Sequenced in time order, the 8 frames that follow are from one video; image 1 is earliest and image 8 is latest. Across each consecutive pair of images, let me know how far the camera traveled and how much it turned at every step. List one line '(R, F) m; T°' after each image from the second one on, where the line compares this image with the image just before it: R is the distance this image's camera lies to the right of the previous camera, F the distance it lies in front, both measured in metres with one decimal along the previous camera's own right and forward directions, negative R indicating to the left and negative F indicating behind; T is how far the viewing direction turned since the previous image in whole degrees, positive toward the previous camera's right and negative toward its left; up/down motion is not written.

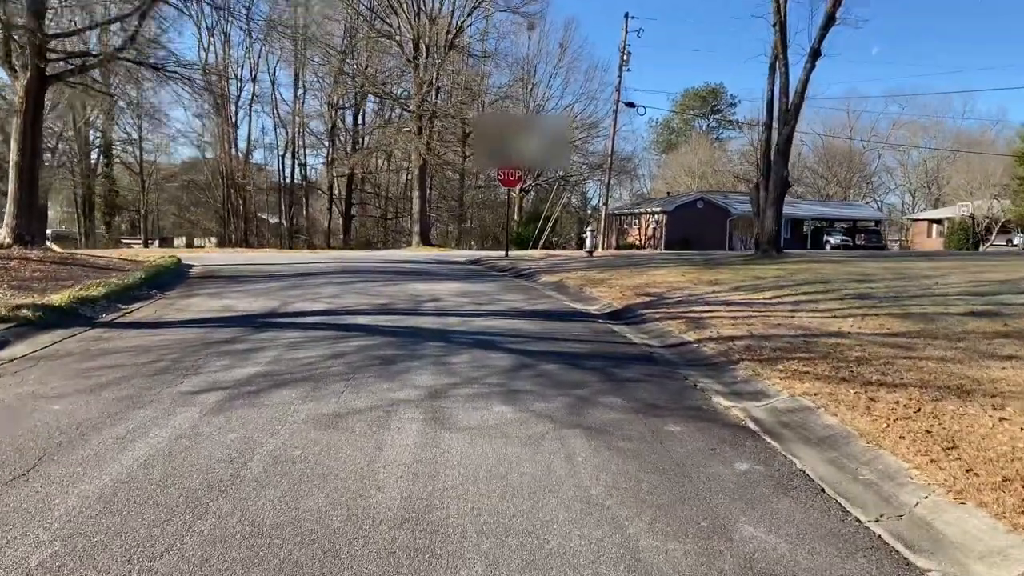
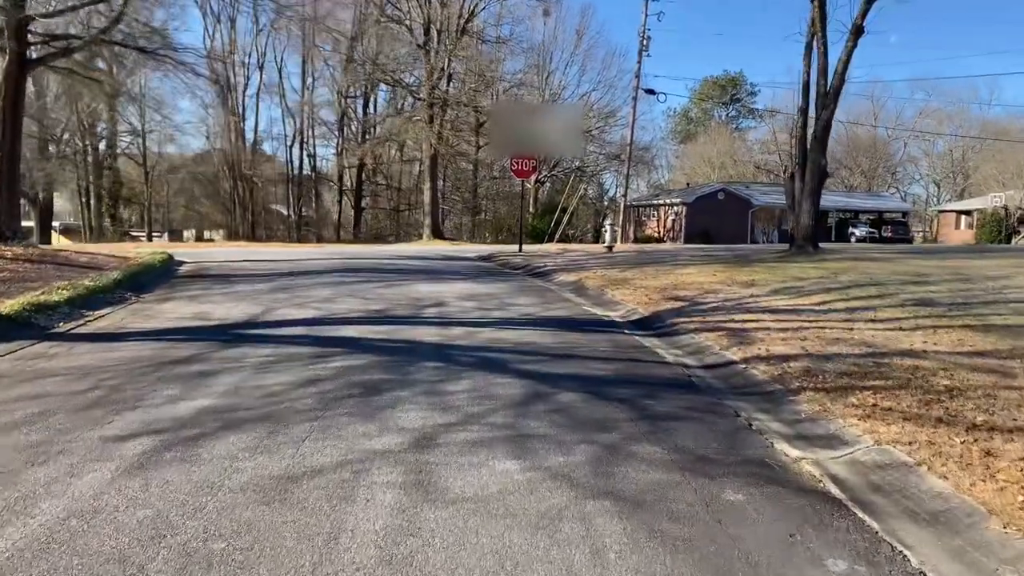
(0.0, +1.3) m; -1°
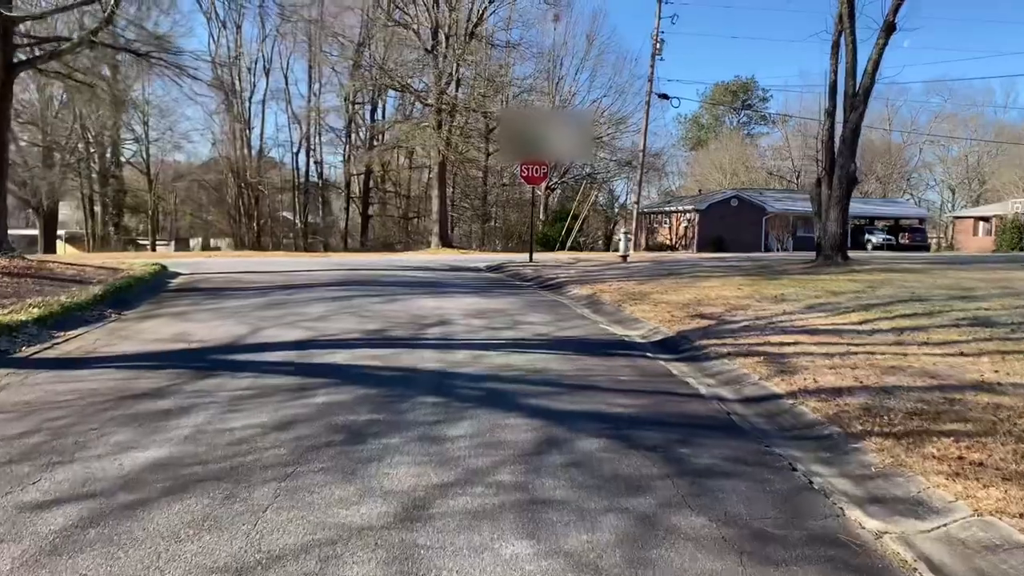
(0.0, +0.9) m; -1°
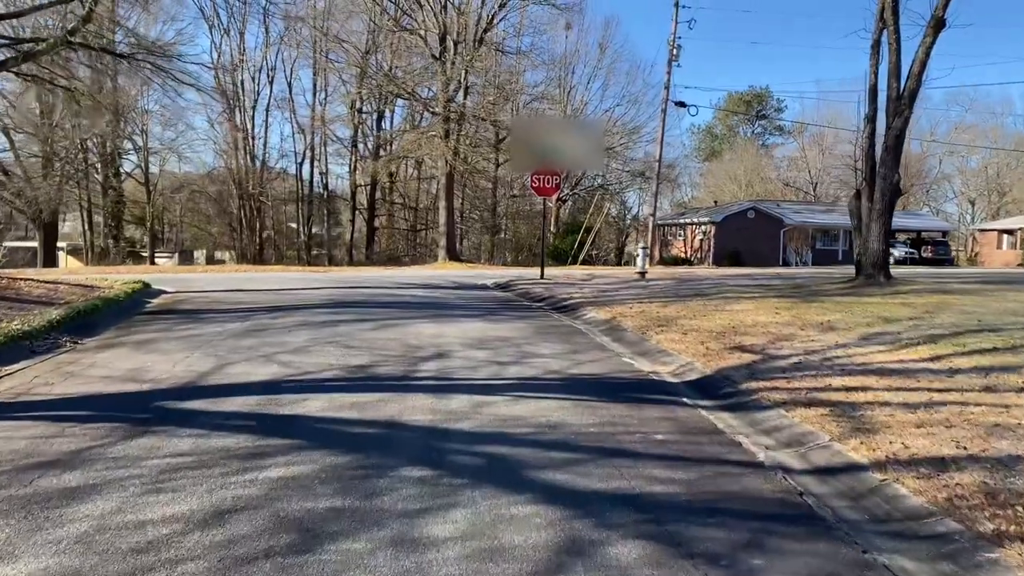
(0.0, +1.3) m; -1°
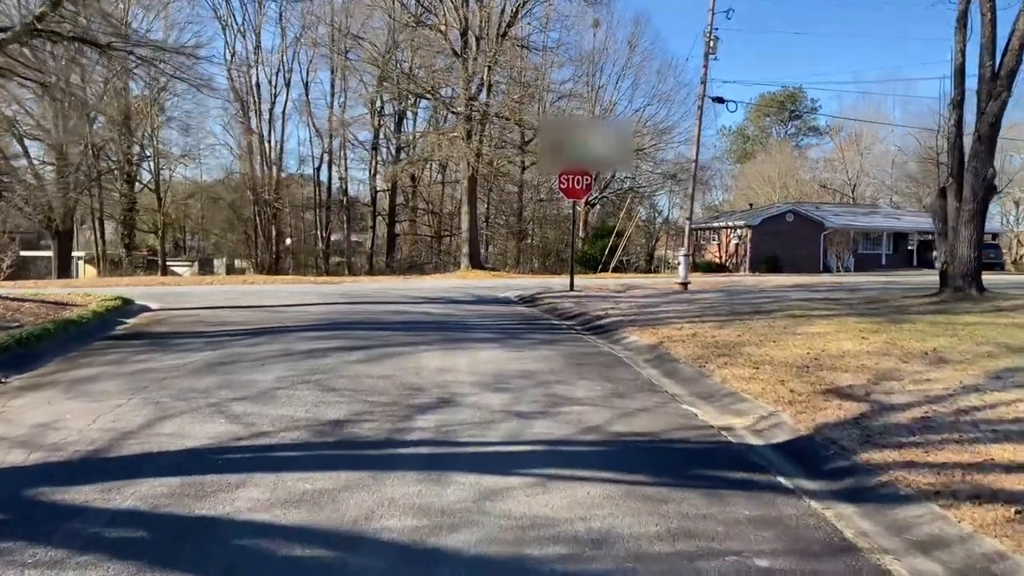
(0.0, +1.9) m; -2°
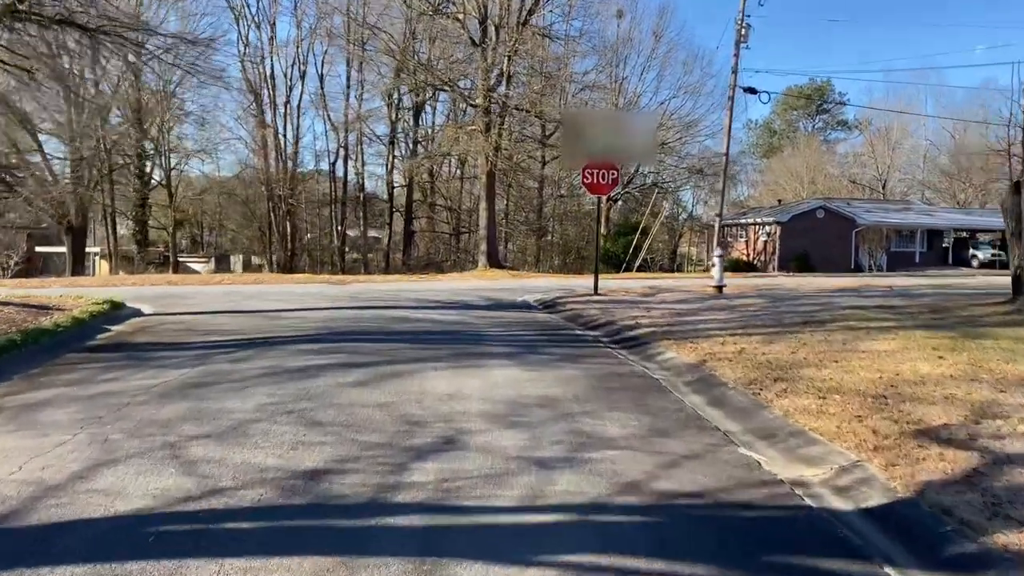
(0.0, +1.2) m; -1°
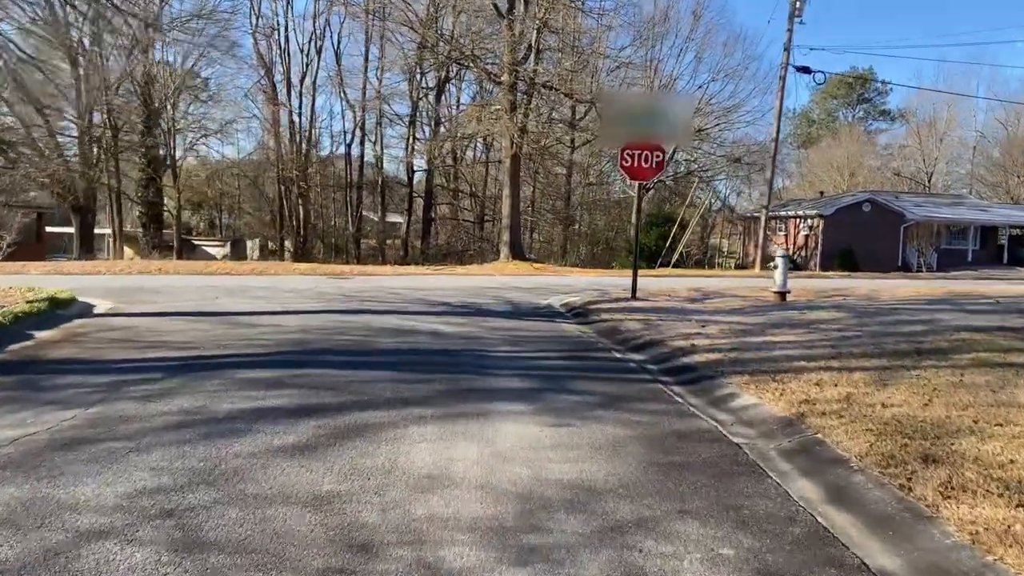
(0.0, +2.3) m; -2°
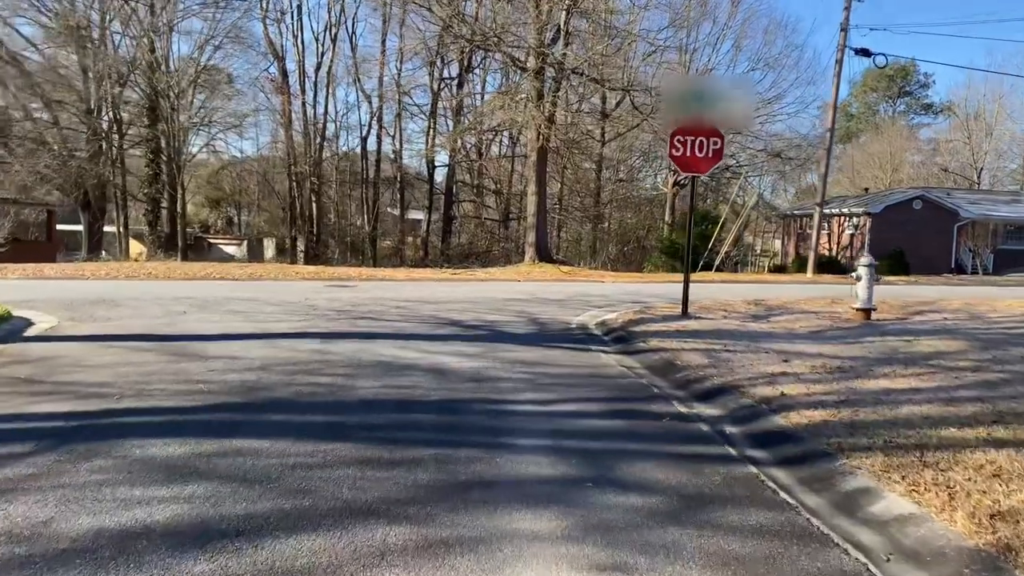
(0.0, +2.2) m; -2°
